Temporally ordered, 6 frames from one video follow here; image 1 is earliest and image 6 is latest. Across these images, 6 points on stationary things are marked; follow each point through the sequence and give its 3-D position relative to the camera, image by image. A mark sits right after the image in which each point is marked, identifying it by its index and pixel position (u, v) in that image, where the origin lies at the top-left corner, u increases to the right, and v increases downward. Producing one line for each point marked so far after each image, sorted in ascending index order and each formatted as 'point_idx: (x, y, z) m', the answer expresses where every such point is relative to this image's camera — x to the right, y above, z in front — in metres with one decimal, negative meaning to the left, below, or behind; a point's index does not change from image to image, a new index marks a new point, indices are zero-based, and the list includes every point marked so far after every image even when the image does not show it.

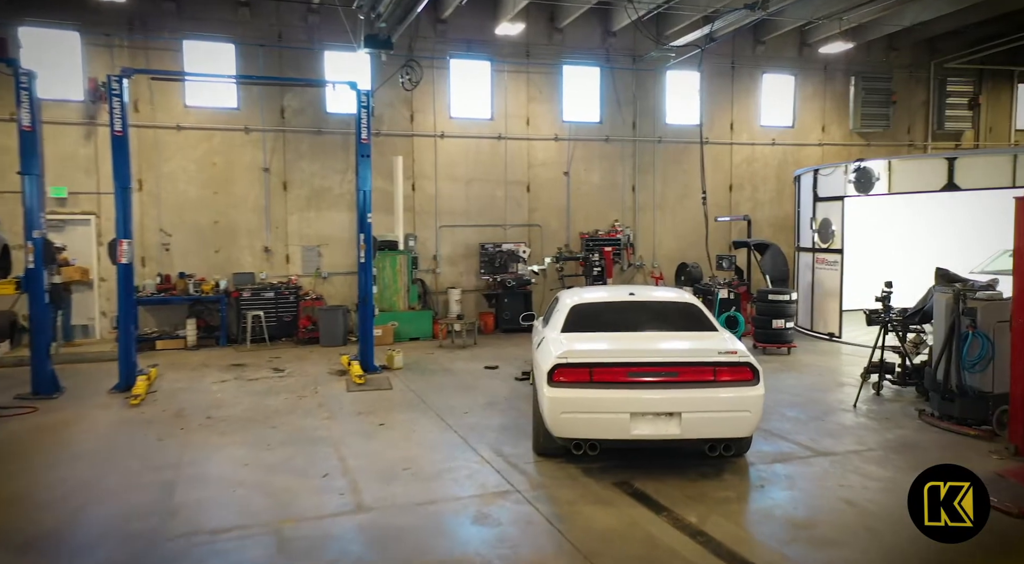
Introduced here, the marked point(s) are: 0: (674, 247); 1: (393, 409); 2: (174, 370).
0: (+2.8, +0.6, +12.1) m
1: (-1.1, -1.2, +6.4) m
2: (-4.0, -1.0, +8.4) m
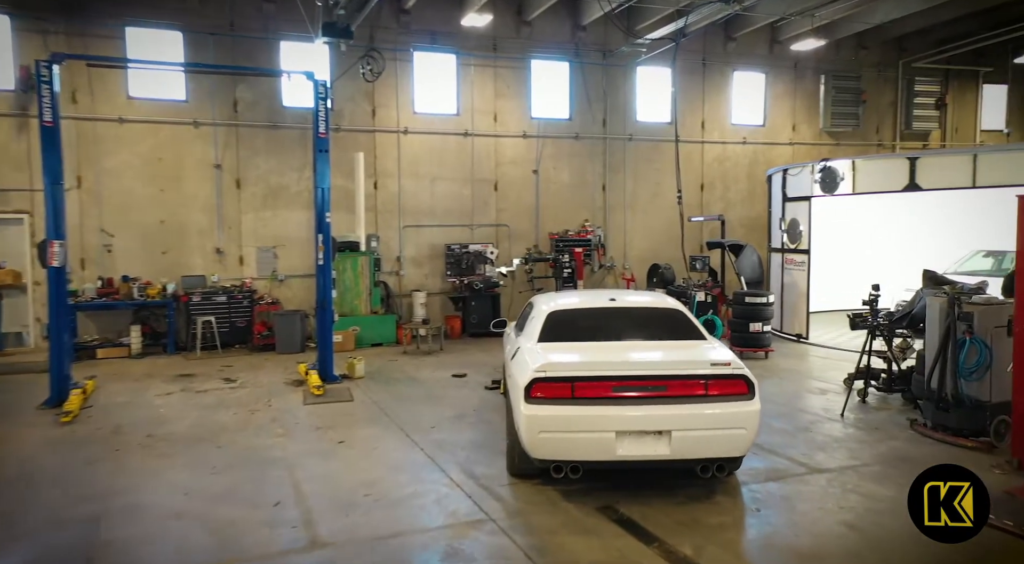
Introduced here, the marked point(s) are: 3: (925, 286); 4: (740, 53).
0: (+2.3, +0.6, +11.8) m
1: (-1.4, -1.2, +5.9) m
2: (-4.4, -1.1, +7.7) m
3: (+3.4, 0.0, +5.7) m
4: (+3.9, +3.9, +12.0) m
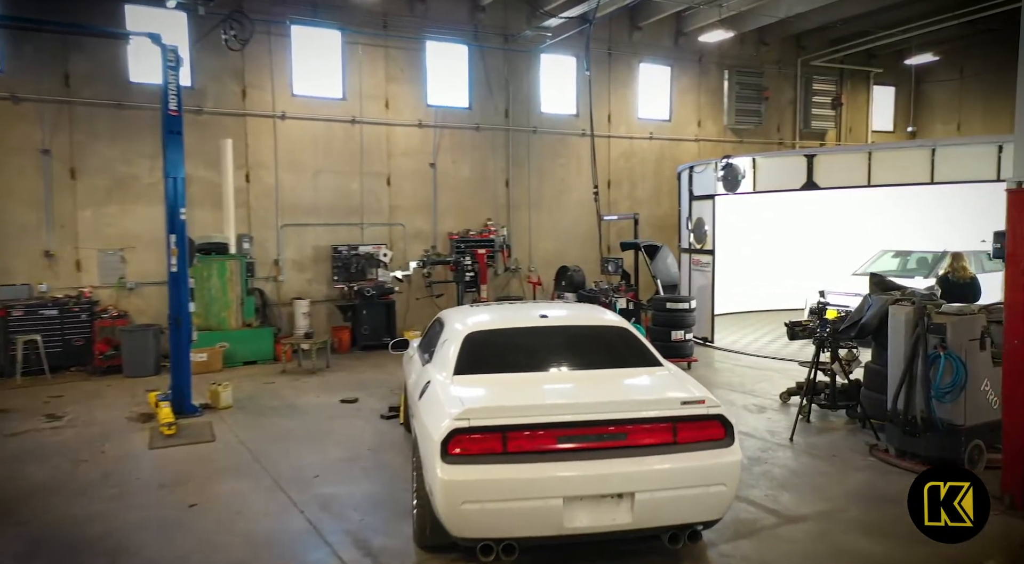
0: (+0.6, +0.5, +11.1) m
1: (-2.0, -1.3, +4.7) m
2: (-5.3, -1.2, +6.0) m
3: (+2.7, -0.1, +5.2) m
4: (+2.2, +3.9, +11.4) m
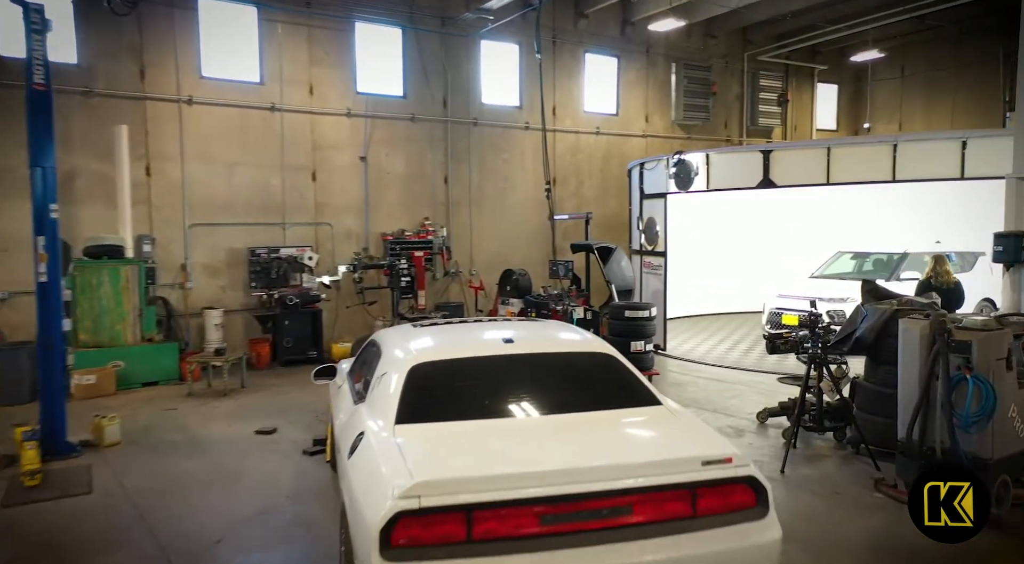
0: (-0.3, +0.5, +10.3) m
1: (-2.3, -1.4, +3.7) m
2: (-5.7, -1.3, +4.6) m
3: (+2.3, -0.1, +4.6) m
4: (+1.2, +3.9, +10.8) m
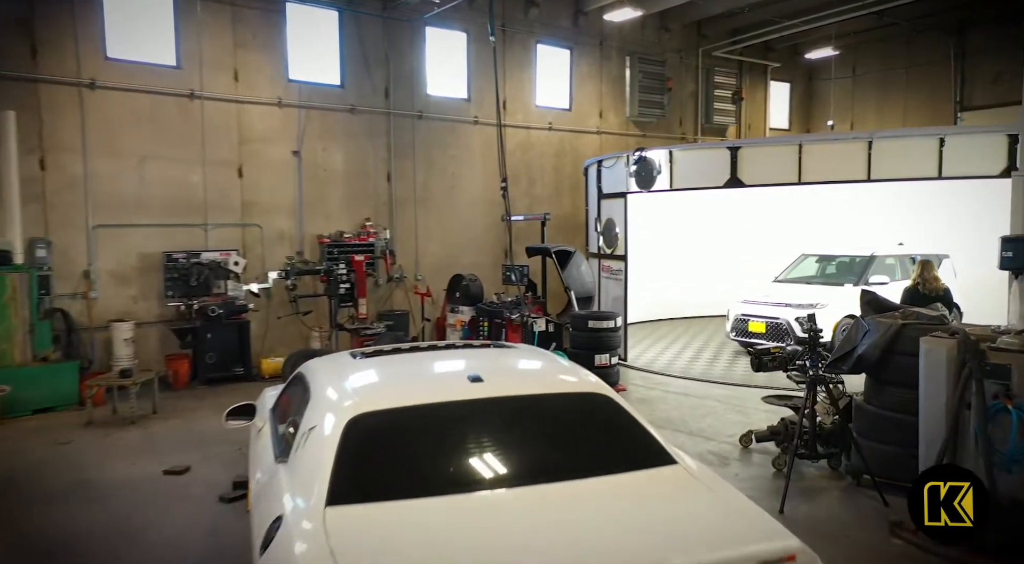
0: (-1.0, +0.4, +9.5) m
1: (-2.4, -1.5, +2.8) m
2: (-5.9, -1.4, +3.5) m
3: (+2.1, -0.2, +4.1) m
4: (+0.5, +3.8, +10.2) m
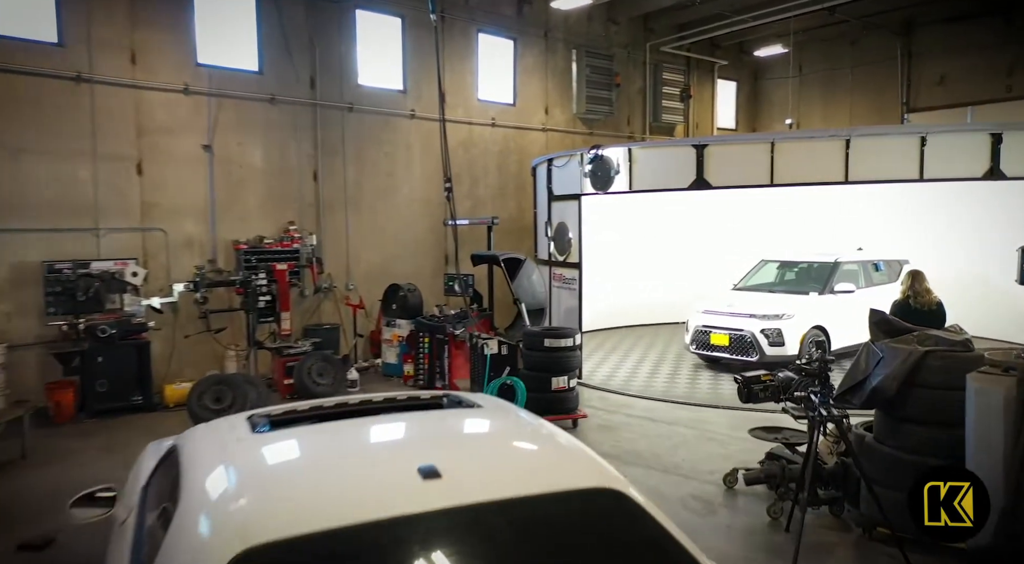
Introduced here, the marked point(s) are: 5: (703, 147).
0: (-1.7, +0.3, +8.6) m
1: (-2.5, -1.6, +1.8) m
2: (-6.0, -1.6, +2.2) m
3: (+1.9, -0.3, +3.5) m
4: (-0.4, +3.7, +9.4) m
5: (+1.8, +1.3, +6.6) m
